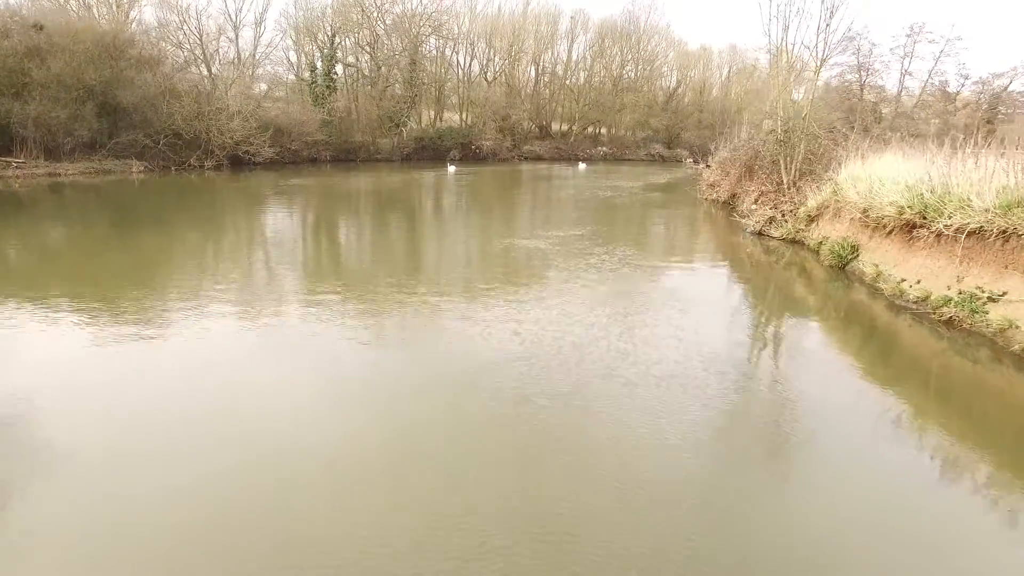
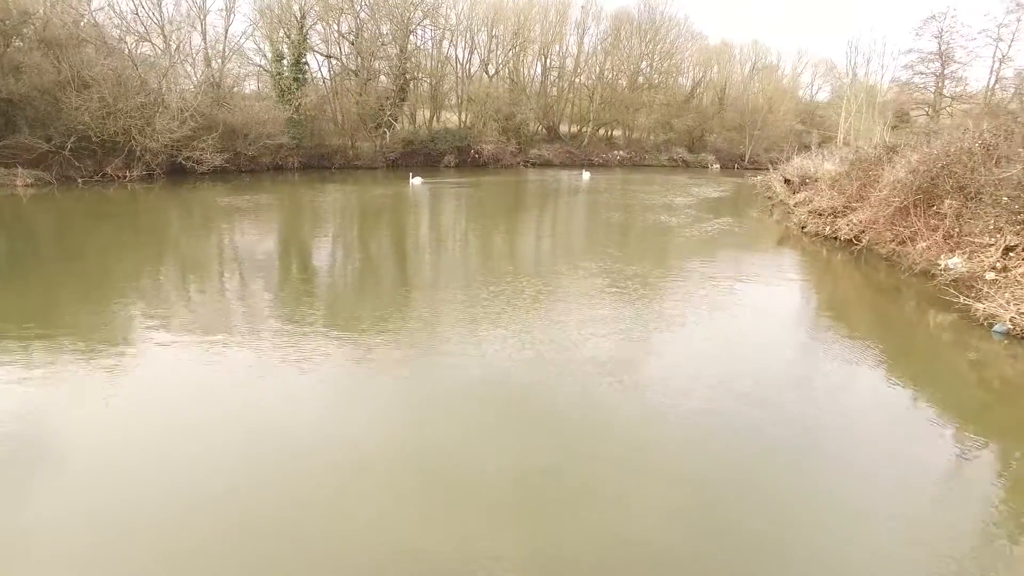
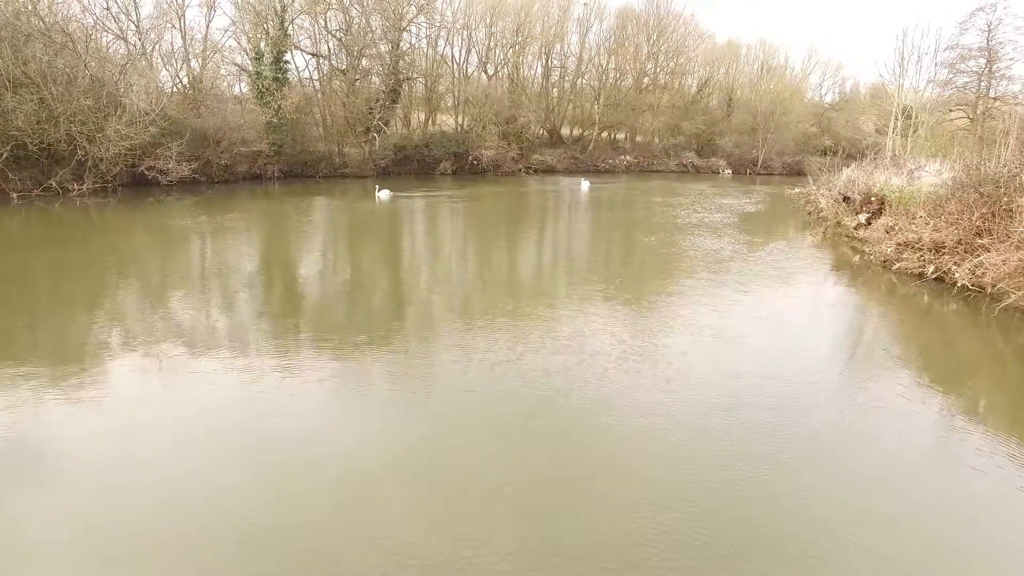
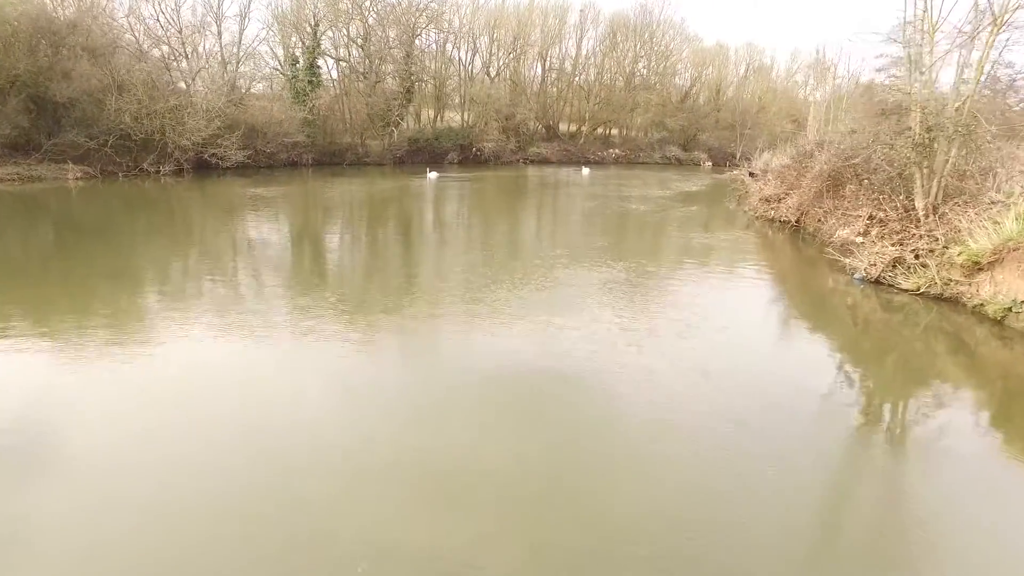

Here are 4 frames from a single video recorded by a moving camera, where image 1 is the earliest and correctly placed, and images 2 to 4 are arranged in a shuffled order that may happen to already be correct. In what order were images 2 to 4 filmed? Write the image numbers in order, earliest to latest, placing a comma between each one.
4, 2, 3
